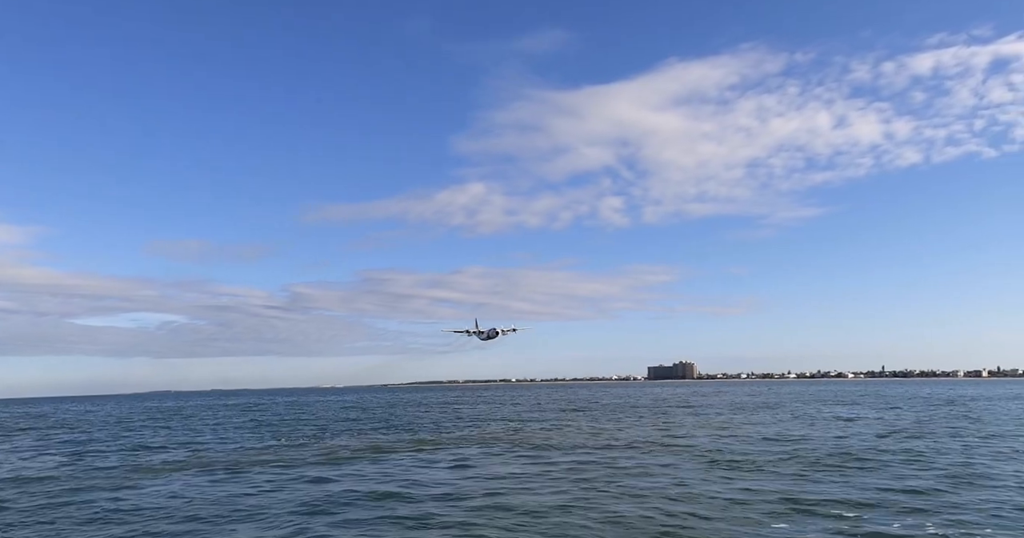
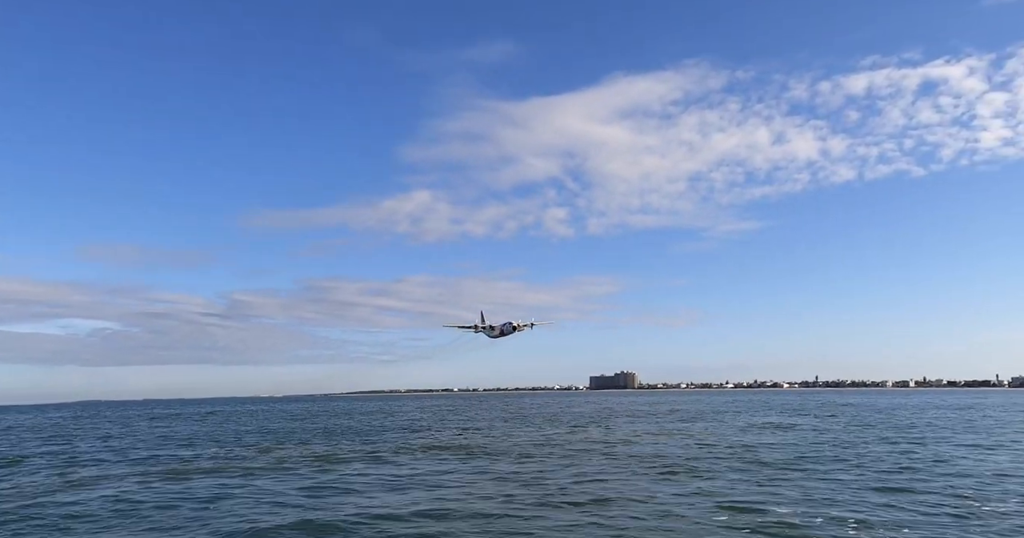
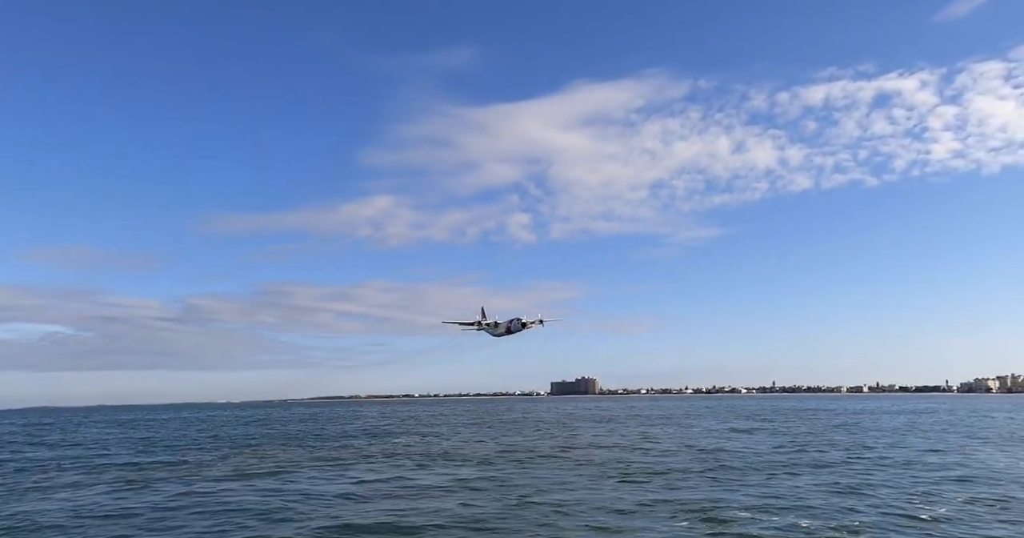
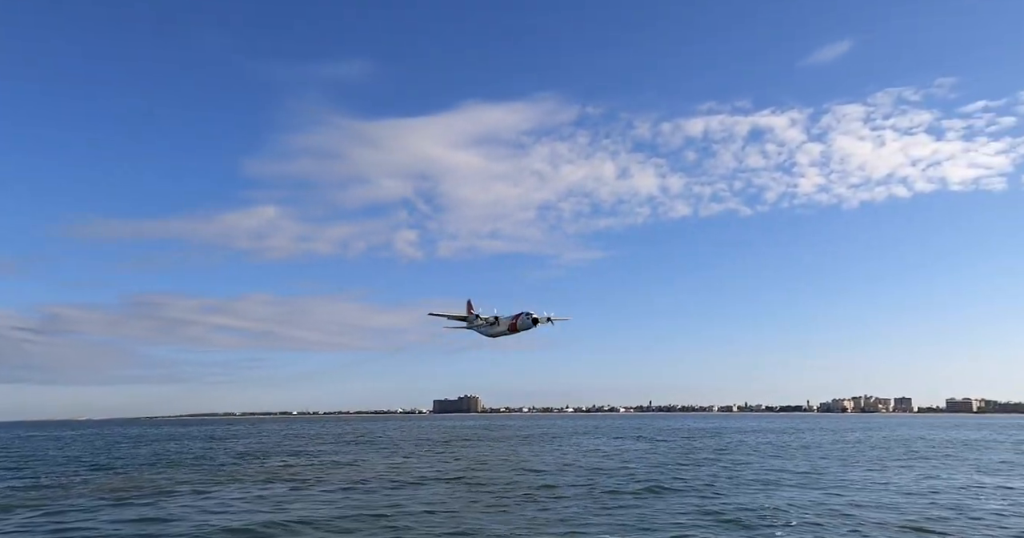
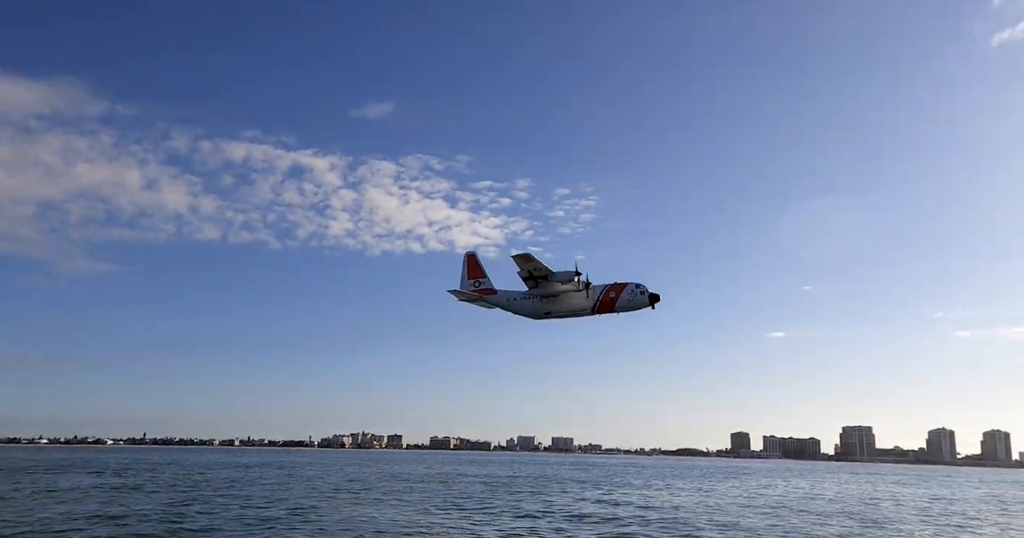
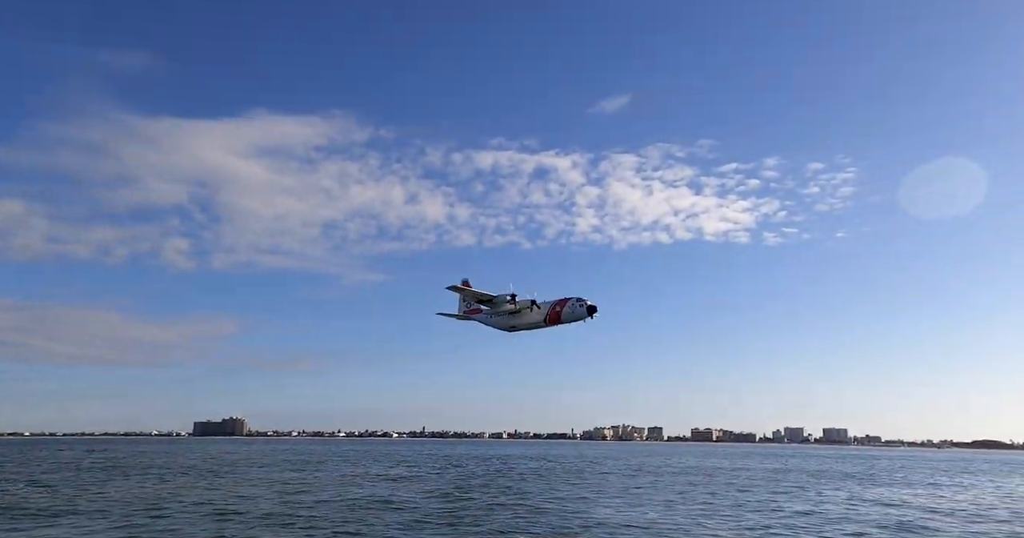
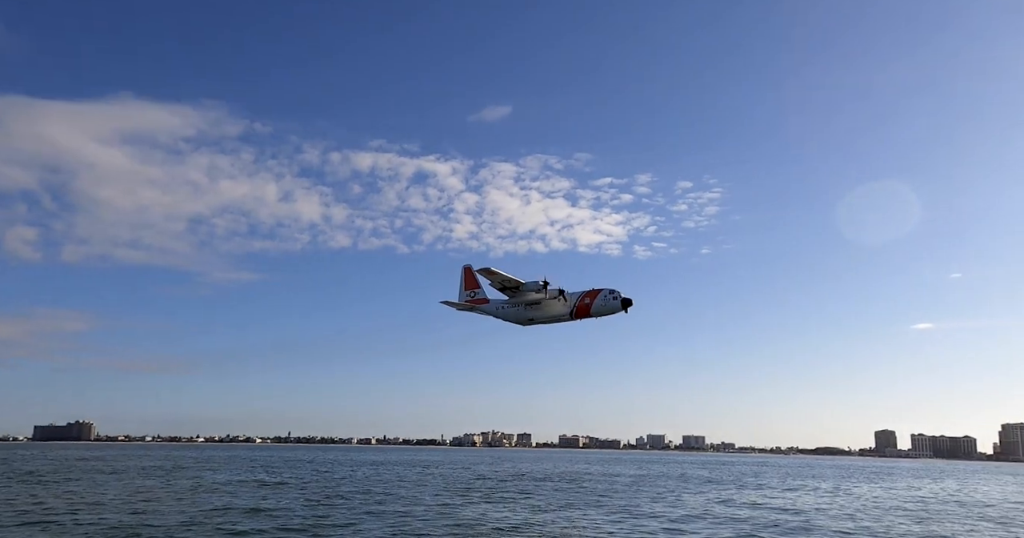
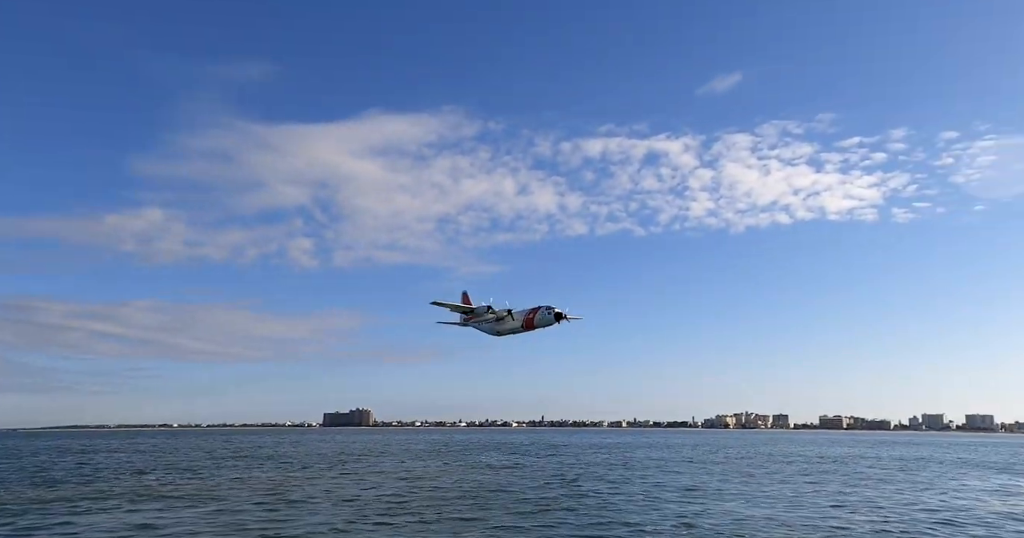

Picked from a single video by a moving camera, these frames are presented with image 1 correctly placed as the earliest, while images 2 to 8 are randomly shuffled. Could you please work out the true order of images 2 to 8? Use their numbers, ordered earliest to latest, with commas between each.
2, 3, 4, 8, 6, 7, 5
